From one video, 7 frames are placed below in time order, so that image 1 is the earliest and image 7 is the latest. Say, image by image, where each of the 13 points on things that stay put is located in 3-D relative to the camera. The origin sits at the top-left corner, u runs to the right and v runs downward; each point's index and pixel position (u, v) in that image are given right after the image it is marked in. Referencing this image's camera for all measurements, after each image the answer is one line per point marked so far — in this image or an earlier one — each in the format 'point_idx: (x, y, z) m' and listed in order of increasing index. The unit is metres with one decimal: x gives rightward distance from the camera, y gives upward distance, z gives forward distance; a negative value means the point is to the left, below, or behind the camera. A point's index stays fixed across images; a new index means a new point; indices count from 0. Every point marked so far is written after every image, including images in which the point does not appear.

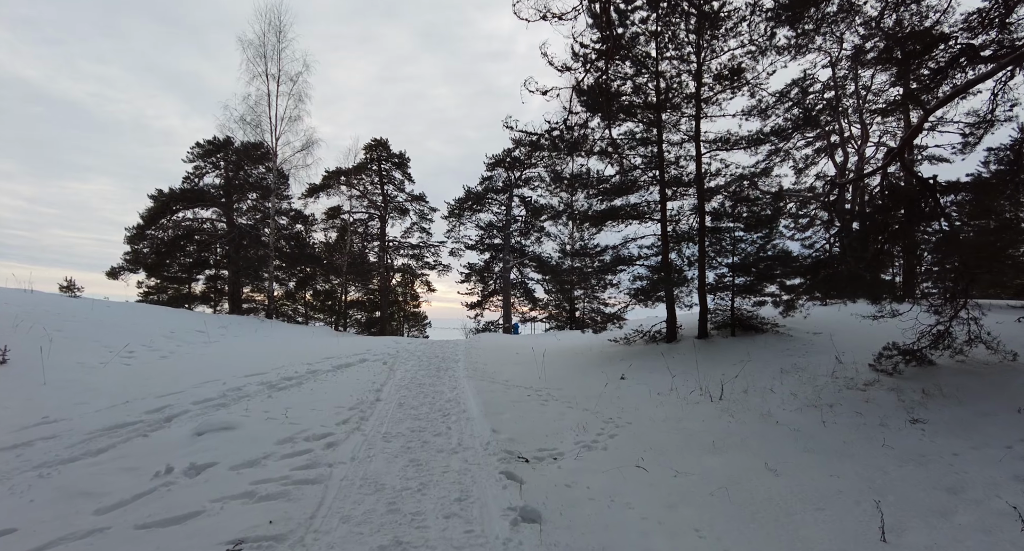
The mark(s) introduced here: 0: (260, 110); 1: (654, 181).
0: (-8.6, +5.6, +17.2) m
1: (+3.4, +2.3, +11.8) m
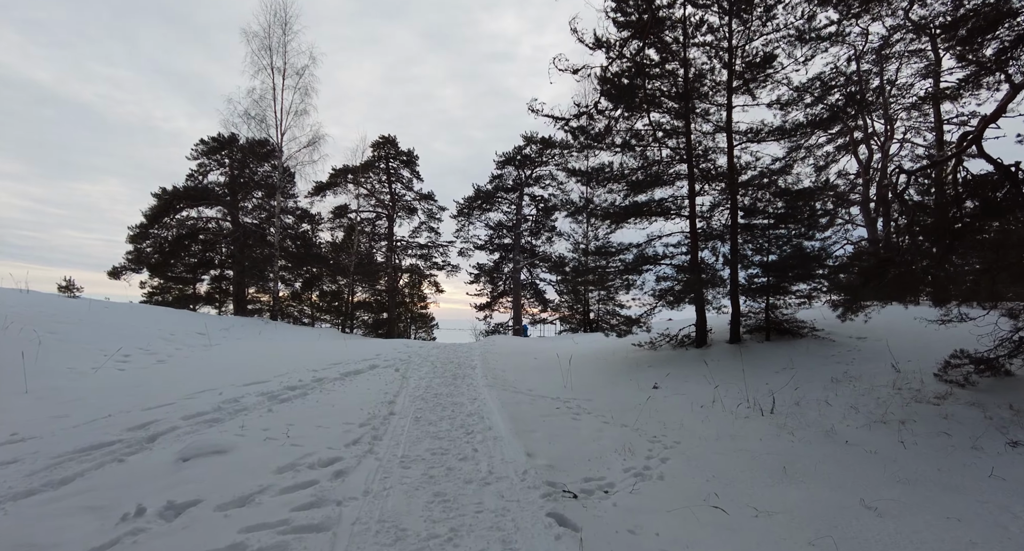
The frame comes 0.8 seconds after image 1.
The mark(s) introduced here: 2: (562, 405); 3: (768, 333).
0: (-8.1, +5.6, +16.6) m
1: (+3.8, +2.2, +11.1) m
2: (+0.6, -1.6, +6.2) m
3: (+5.2, -1.2, +10.3) m
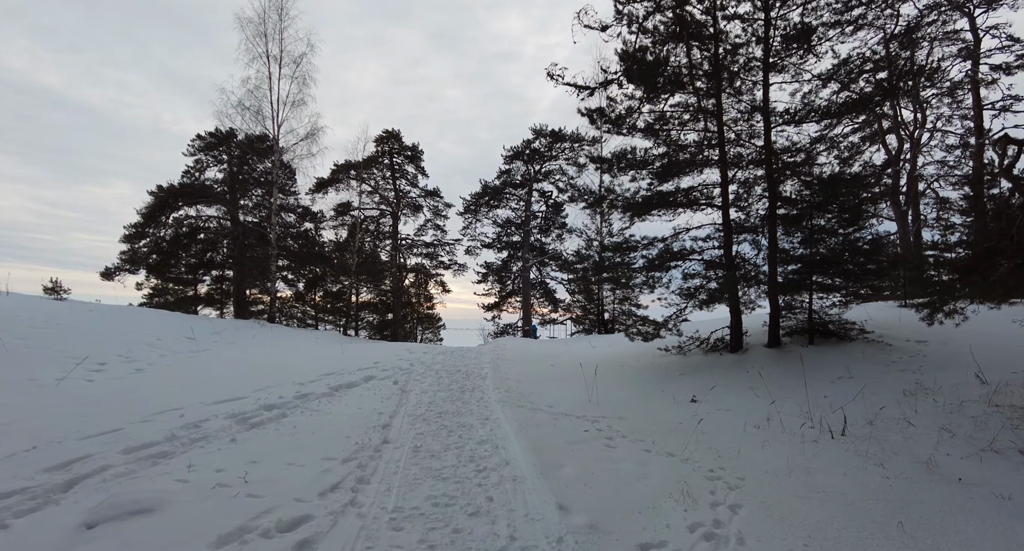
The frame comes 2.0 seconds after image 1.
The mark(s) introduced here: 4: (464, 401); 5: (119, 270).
0: (-7.8, +5.6, +15.7) m
1: (+4.1, +2.3, +10.1) m
2: (+0.8, -1.6, +5.2) m
3: (+5.5, -1.1, +9.2) m
4: (-0.5, -1.5, +5.8) m
5: (-14.9, +0.2, +19.1) m
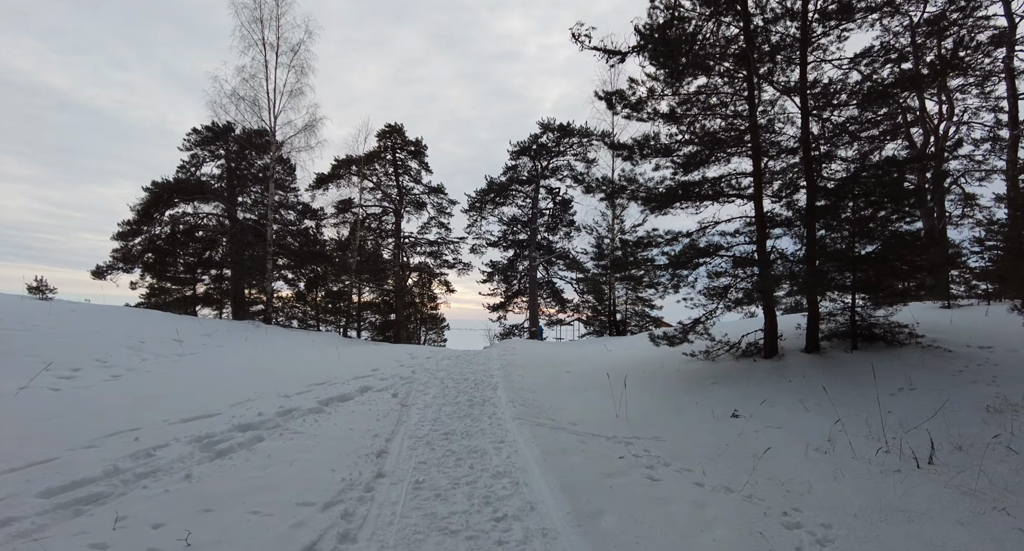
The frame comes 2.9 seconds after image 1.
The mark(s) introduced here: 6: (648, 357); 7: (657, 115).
0: (-7.6, +5.7, +14.9) m
1: (+4.3, +2.3, +9.2) m
2: (+1.0, -1.5, +4.3) m
3: (+5.7, -1.1, +8.4) m
4: (-0.4, -1.4, +5.0) m
5: (-14.6, +0.2, +18.4) m
6: (+2.6, -1.5, +9.5) m
7: (+2.7, +3.0, +9.6) m
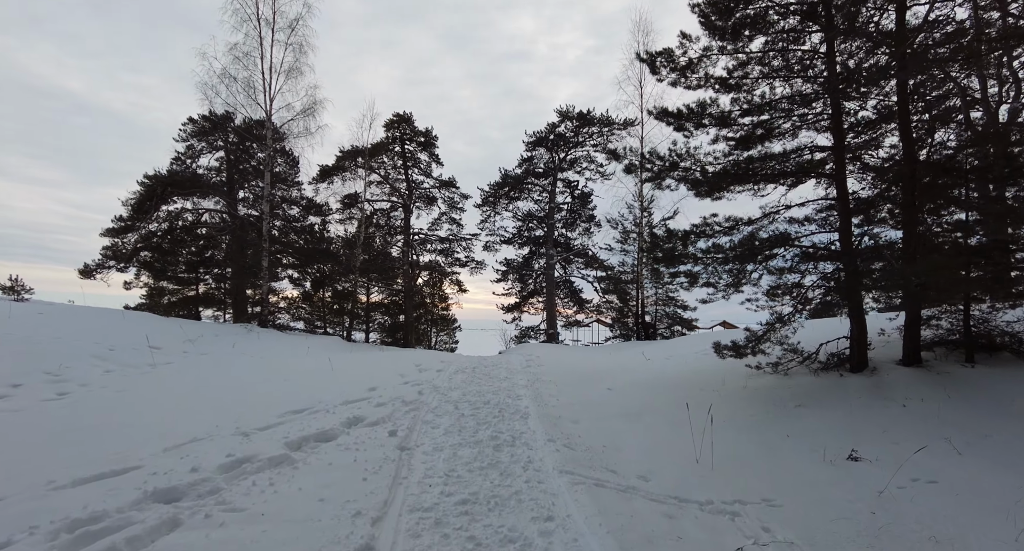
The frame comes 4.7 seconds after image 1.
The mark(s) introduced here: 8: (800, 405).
0: (-7.1, +5.7, +13.6) m
1: (+4.7, +2.4, +7.6) m
2: (+1.3, -1.5, +2.8) m
3: (+6.1, -1.0, +6.7) m
4: (-0.1, -1.4, +3.5) m
5: (-14.0, +0.3, +17.2) m
6: (+3.0, -1.5, +8.0) m
7: (+3.2, +3.1, +8.0) m
8: (+3.4, -1.5, +5.9) m
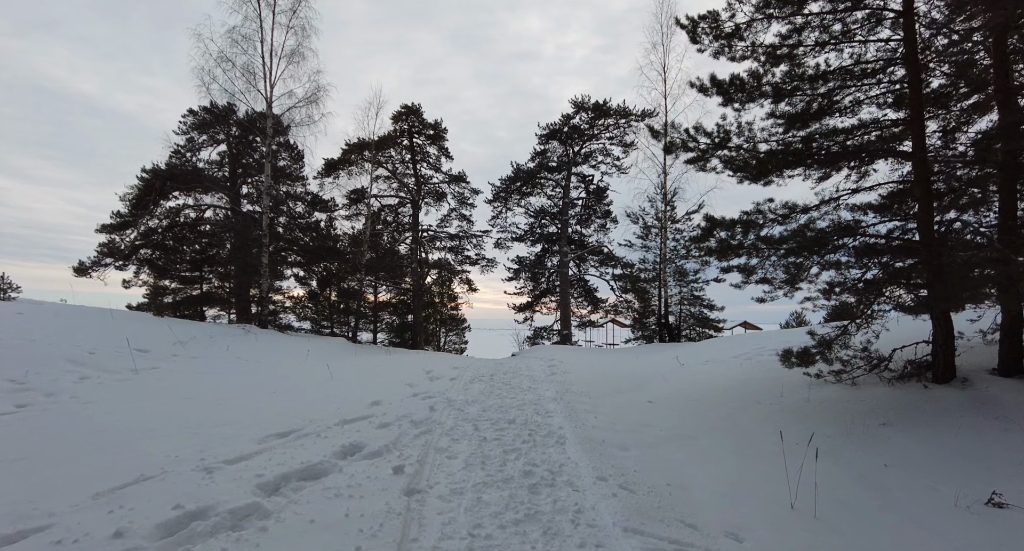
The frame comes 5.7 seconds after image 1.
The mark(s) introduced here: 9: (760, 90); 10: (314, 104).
0: (-6.6, +5.8, +12.8) m
1: (+5.0, +2.5, +6.6) m
2: (+1.5, -1.4, +1.8) m
3: (+6.3, -1.0, +5.7) m
4: (+0.2, -1.3, +2.6) m
5: (-13.5, +0.3, +16.5) m
6: (+3.3, -1.4, +7.0) m
7: (+3.5, +3.2, +7.0) m
8: (+3.7, -1.4, +4.9) m
9: (+3.3, +2.5, +6.8) m
10: (-5.4, +4.7, +13.7) m
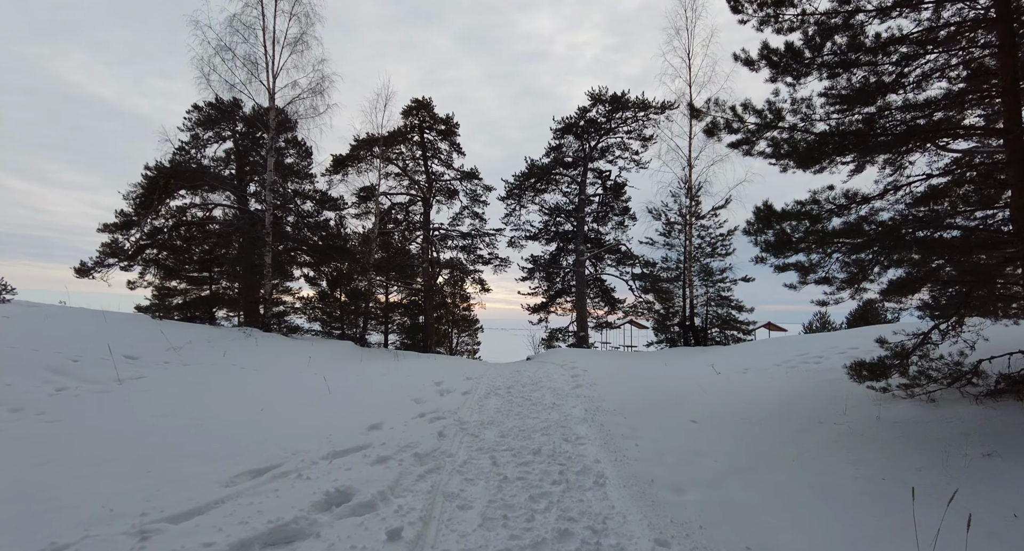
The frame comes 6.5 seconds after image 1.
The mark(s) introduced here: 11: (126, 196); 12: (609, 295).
0: (-6.3, +5.8, +12.1) m
1: (+5.2, +2.5, +5.7) m
2: (+1.6, -1.4, +1.0) m
3: (+6.6, -0.9, +4.8) m
4: (+0.3, -1.3, +1.8) m
5: (-13.1, +0.3, +16.0) m
6: (+3.5, -1.4, +6.1) m
7: (+3.7, +3.2, +6.1) m
8: (+3.9, -1.4, +4.0) m
9: (+3.5, +2.5, +5.9) m
10: (-5.0, +4.6, +13.1) m
11: (-13.0, +2.7, +16.9) m
12: (+4.0, -0.8, +19.9) m
